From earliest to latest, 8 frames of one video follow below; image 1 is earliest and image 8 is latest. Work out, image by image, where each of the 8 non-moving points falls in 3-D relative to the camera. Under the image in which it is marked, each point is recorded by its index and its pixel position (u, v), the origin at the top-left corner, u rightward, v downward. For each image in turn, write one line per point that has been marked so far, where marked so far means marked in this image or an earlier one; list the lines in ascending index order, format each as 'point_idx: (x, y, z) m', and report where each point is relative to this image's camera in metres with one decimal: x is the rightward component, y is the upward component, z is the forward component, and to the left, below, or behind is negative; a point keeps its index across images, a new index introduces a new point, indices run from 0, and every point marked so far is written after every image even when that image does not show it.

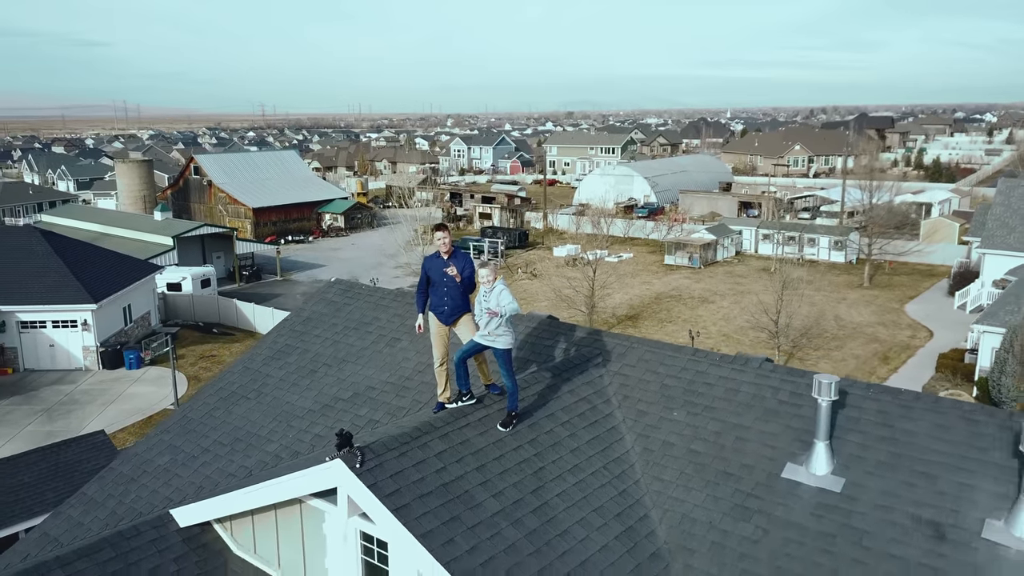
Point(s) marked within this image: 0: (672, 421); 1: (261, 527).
0: (+1.1, -0.9, +5.6) m
1: (-1.7, -1.6, +5.5) m
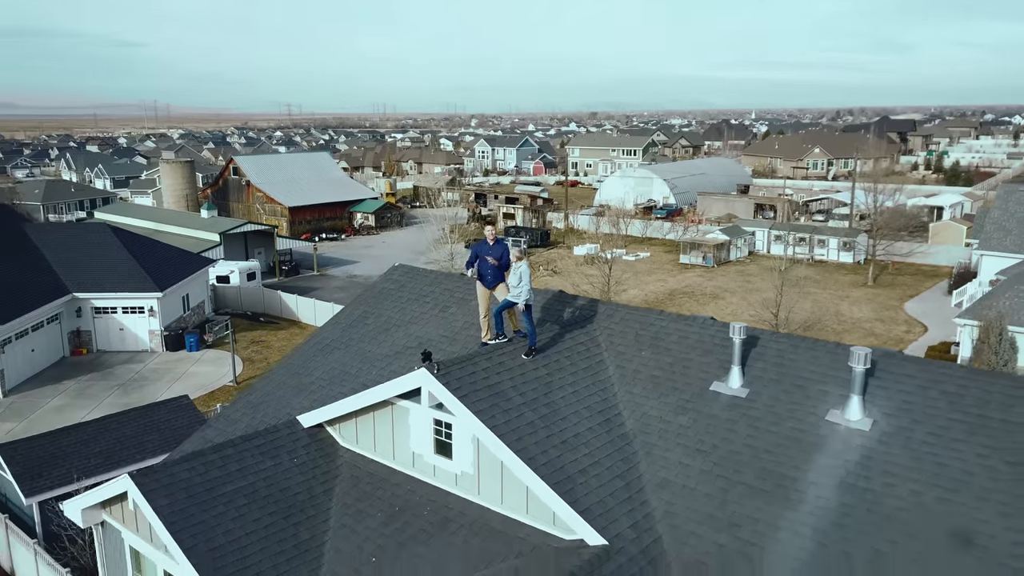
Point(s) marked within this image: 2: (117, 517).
0: (+1.3, -0.7, +8.0) m
1: (-1.5, -1.4, +8.1) m
2: (-3.8, -2.2, +7.7) m
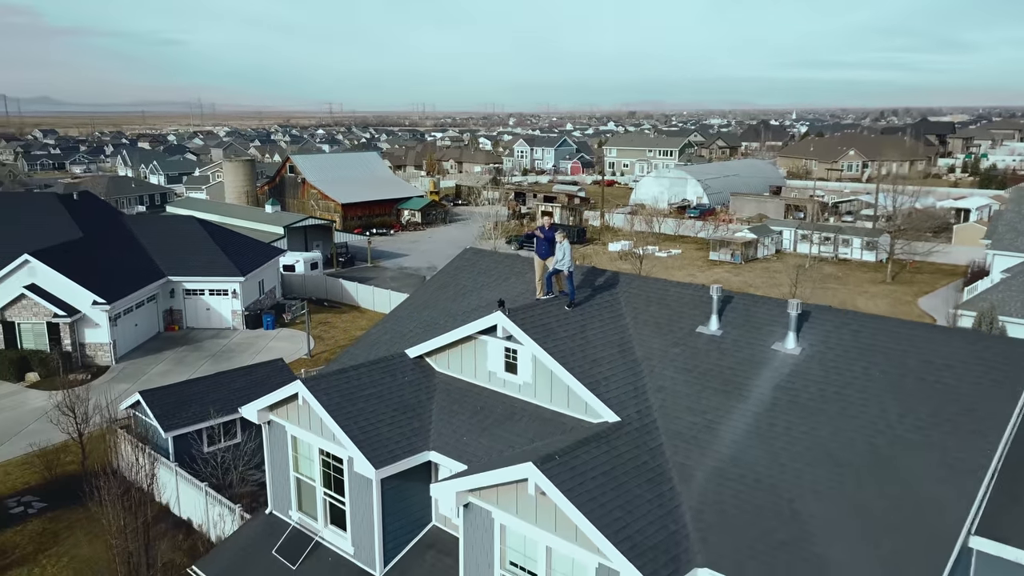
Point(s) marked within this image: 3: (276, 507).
0: (+1.9, -0.3, +11.2) m
1: (-0.8, -1.0, +11.4) m
2: (-3.2, -1.8, +11.1) m
3: (-3.5, -3.2, +12.1) m
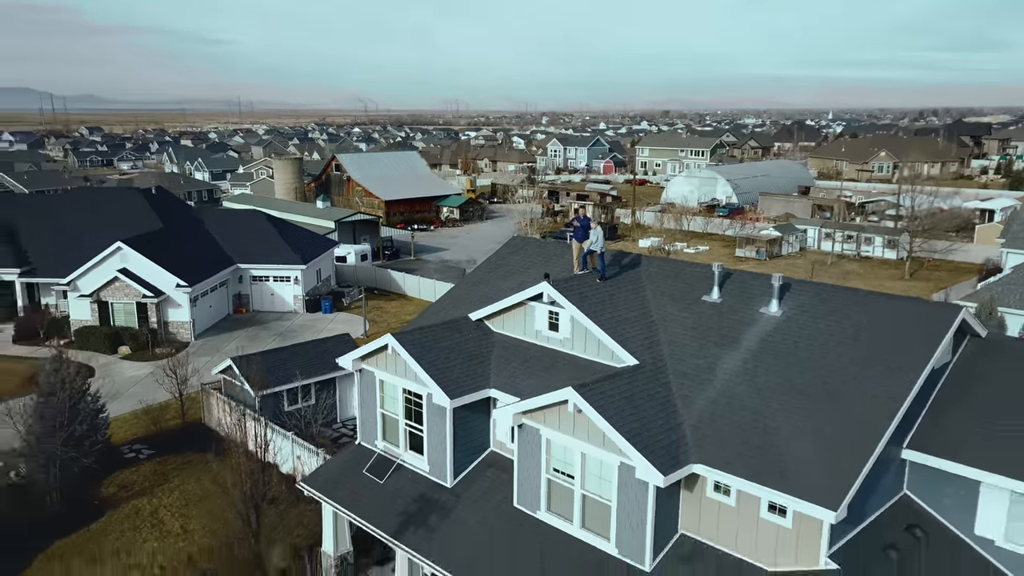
0: (+2.7, +0.1, +14.0) m
1: (-0.1, -0.5, +14.2) m
2: (-2.5, -1.3, +14.1) m
3: (-2.7, -2.8, +15.0) m
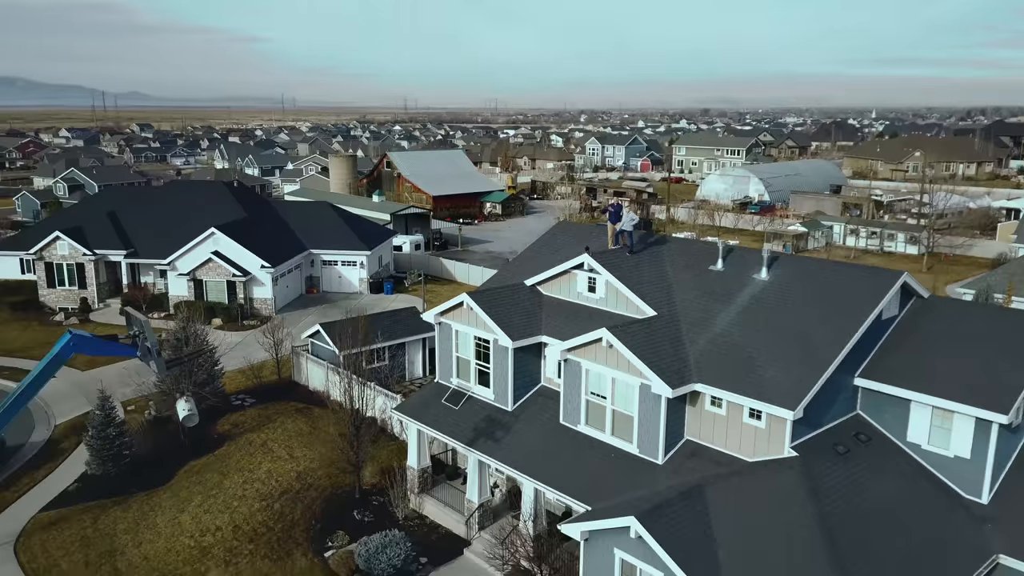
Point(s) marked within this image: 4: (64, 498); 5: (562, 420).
0: (+3.7, +0.7, +17.7) m
1: (+1.0, +0.1, +18.1) m
2: (-1.4, -0.7, +18.0) m
3: (-1.6, -2.1, +18.9) m
4: (-10.8, -5.1, +19.3) m
5: (+1.0, -2.7, +16.2) m
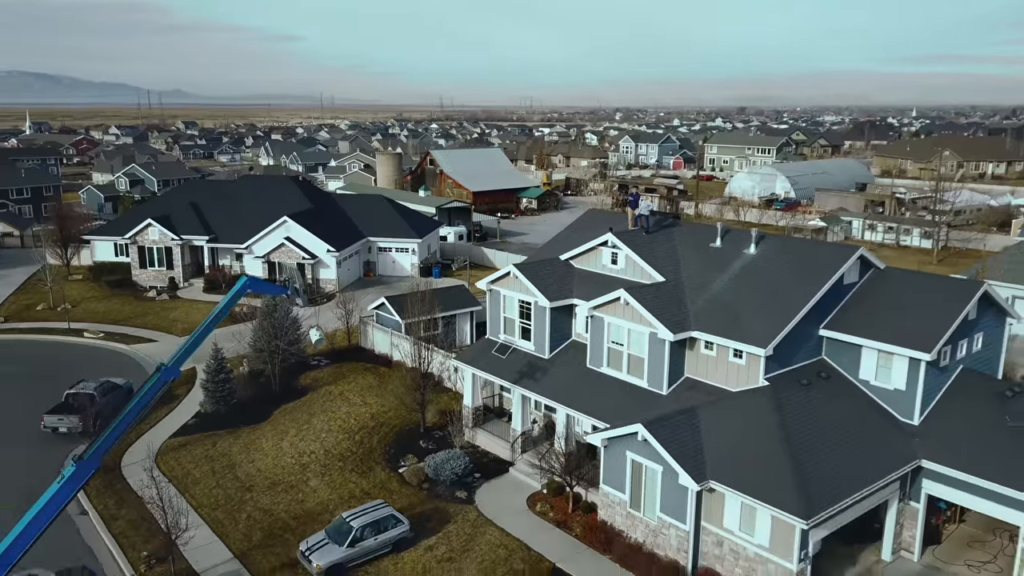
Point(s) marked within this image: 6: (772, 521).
0: (+4.8, +1.4, +21.7) m
1: (+2.0, +0.8, +22.2) m
2: (-0.4, +0.1, +22.2) m
3: (-0.6, -1.3, +23.2) m
4: (-9.8, -4.2, +23.9) m
5: (+2.0, -1.9, +20.3) m
6: (+4.8, -4.3, +14.7) m
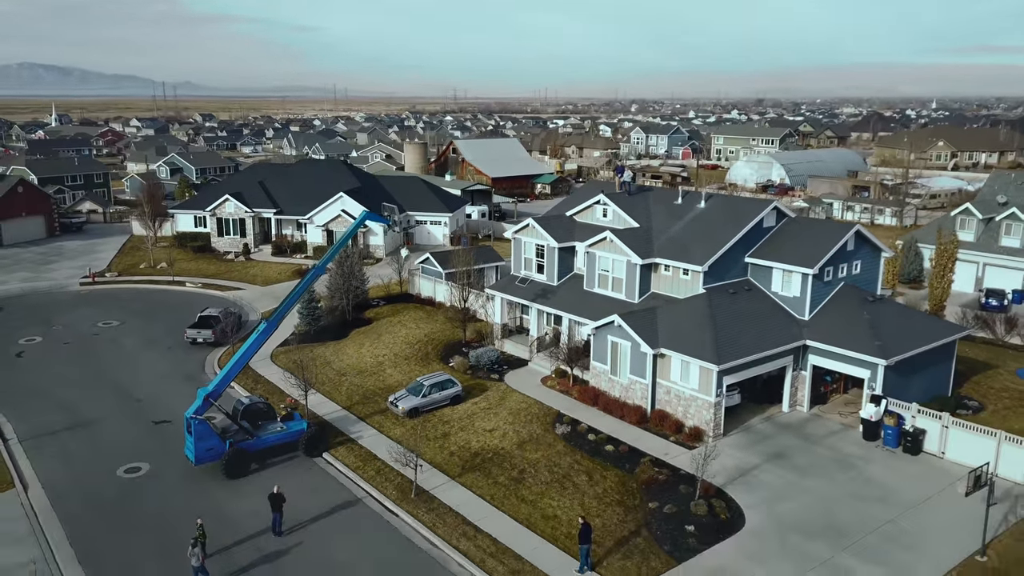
0: (+5.5, +3.4, +29.7) m
1: (+2.7, +2.8, +30.3) m
2: (+0.3, +2.1, +30.4) m
3: (+0.1, +0.7, +31.4) m
4: (-9.0, -2.2, +32.2) m
5: (+2.6, 0.0, +28.4) m
6: (+5.3, -2.4, +22.8) m
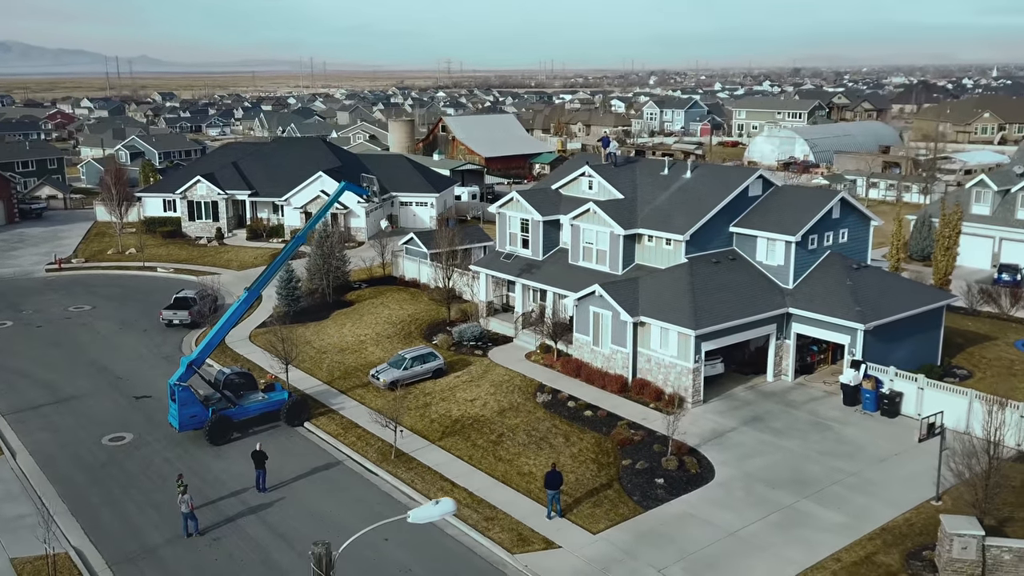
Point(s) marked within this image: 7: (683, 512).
0: (+4.9, +4.3, +29.9) m
1: (+2.1, +3.7, +30.5) m
2: (-0.3, +2.9, +30.6) m
3: (-0.4, +1.5, +31.5) m
4: (-9.6, -1.4, +32.5) m
5: (+2.0, +0.9, +28.6) m
6: (+4.7, -1.4, +22.9) m
7: (+3.4, -4.4, +15.9) m
